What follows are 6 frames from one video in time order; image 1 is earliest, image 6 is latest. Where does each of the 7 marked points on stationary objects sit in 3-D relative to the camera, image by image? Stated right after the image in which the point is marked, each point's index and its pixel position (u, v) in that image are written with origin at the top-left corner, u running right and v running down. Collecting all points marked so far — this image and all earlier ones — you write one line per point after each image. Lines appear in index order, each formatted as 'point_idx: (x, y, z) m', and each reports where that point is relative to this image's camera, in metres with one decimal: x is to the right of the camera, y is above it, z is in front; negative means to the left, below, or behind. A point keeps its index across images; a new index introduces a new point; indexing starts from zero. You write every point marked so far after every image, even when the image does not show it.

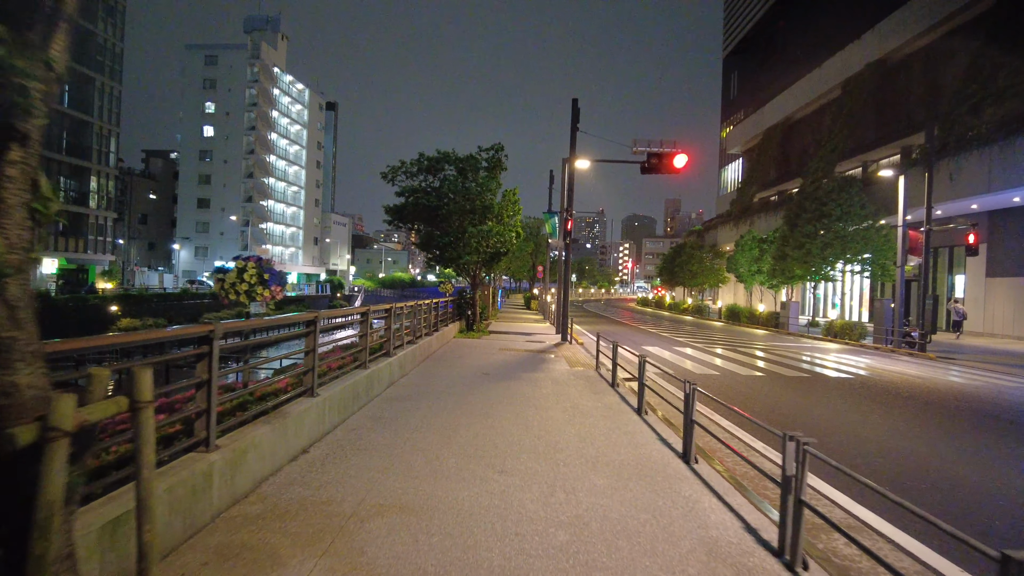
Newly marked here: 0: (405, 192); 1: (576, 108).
0: (-3.6, +3.1, +19.9) m
1: (+2.0, +5.5, +18.8) m
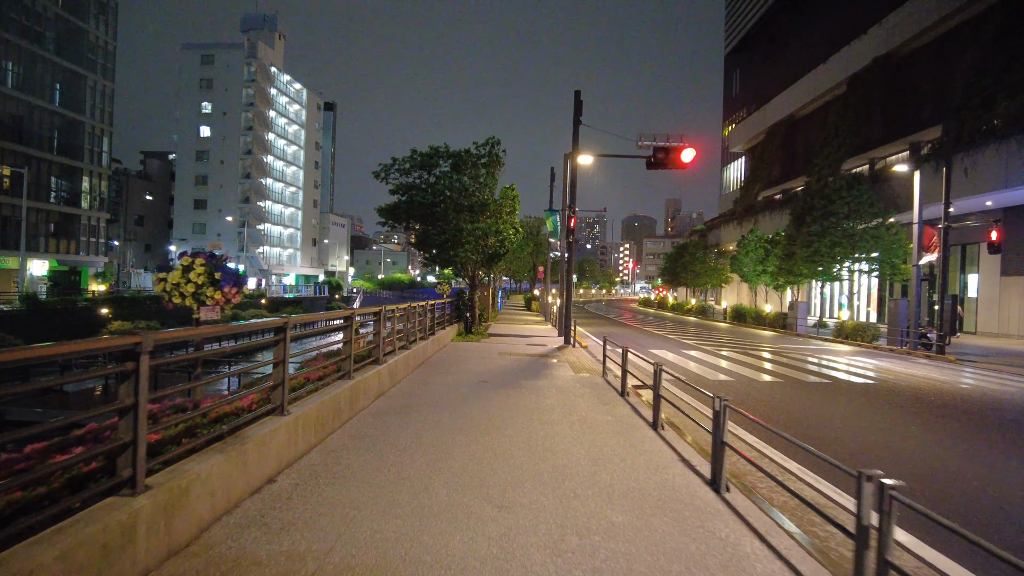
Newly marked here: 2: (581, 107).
0: (-3.6, +3.1, +19.1) m
1: (+1.9, +5.5, +18.0) m
2: (+2.0, +5.4, +18.1) m
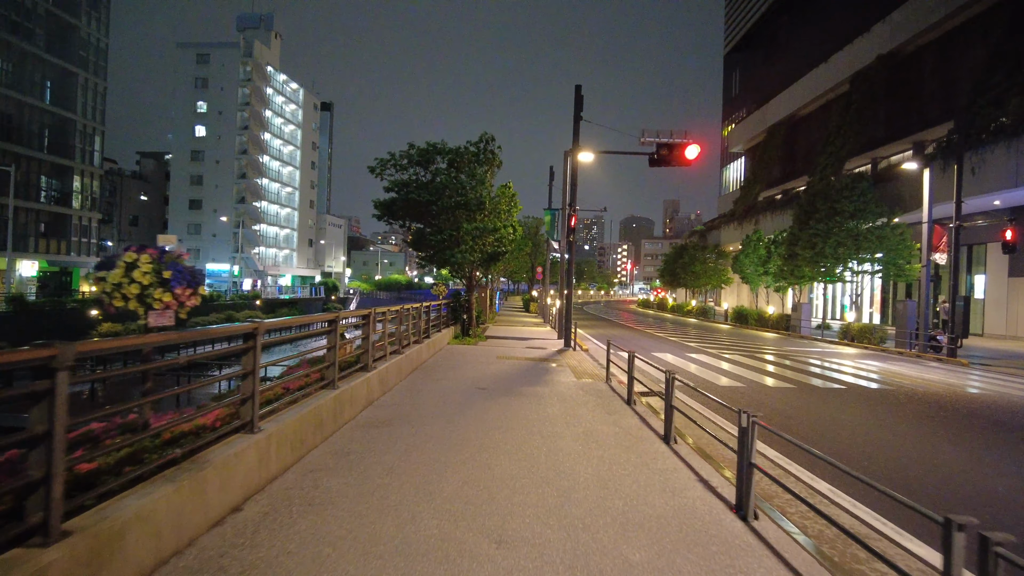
0: (-3.6, +3.1, +18.5) m
1: (+1.9, +5.5, +17.4) m
2: (+2.0, +5.3, +17.5) m
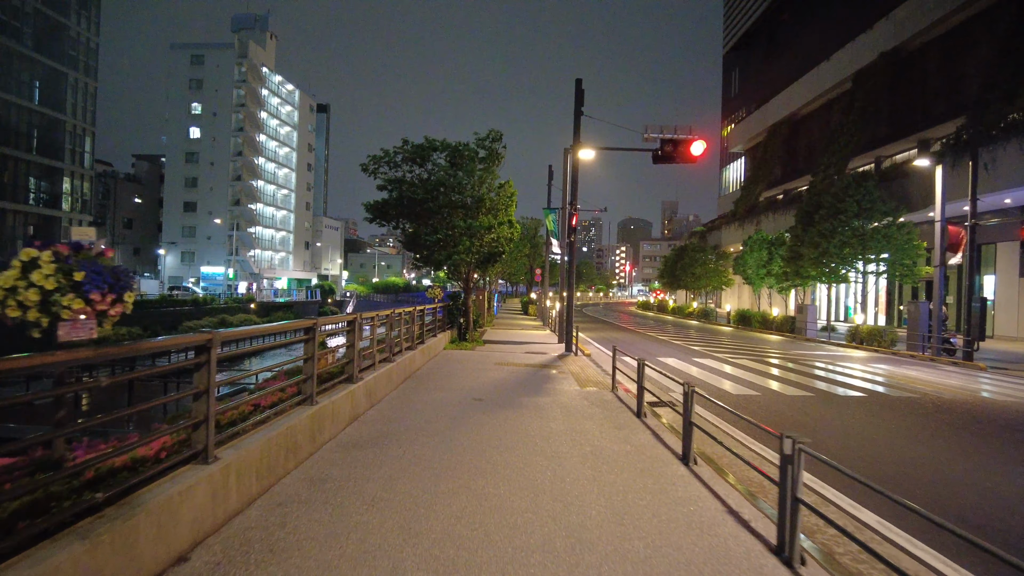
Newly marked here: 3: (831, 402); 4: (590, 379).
0: (-3.7, +3.0, +17.8) m
1: (+1.8, +5.4, +16.7) m
2: (+1.9, +5.3, +16.8) m
3: (+5.9, -2.1, +11.3) m
4: (+1.4, -1.7, +11.3) m
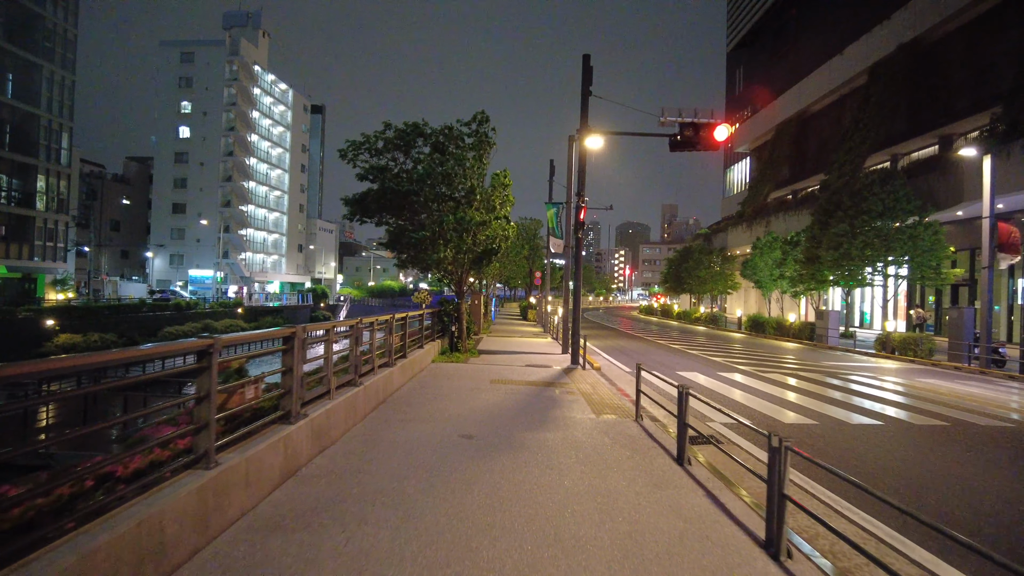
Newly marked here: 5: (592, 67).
0: (-3.7, +2.9, +15.7) m
1: (+1.8, +5.3, +14.7) m
2: (+1.9, +5.2, +14.8) m
3: (+5.9, -2.2, +9.3) m
4: (+1.4, -1.7, +9.2) m
5: (+1.9, +5.4, +14.9) m
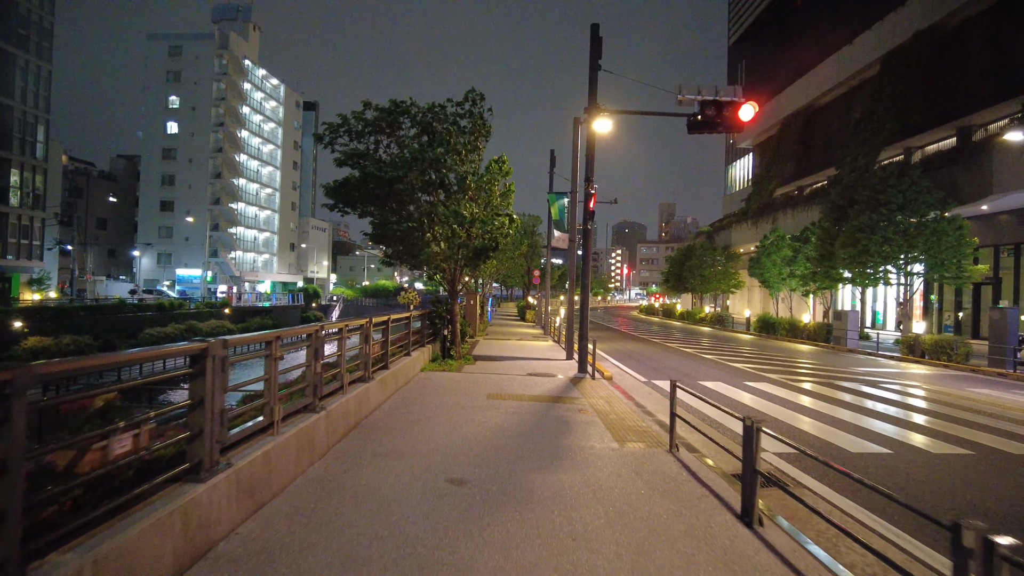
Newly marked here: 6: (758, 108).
0: (-3.7, +2.9, +14.0) m
1: (+1.8, +5.4, +13.1) m
2: (+1.9, +5.2, +13.2) m
3: (+5.9, -2.1, +7.7) m
4: (+1.5, -1.7, +7.6) m
5: (+1.9, +5.4, +13.3) m
6: (+5.1, +3.7, +12.6) m
